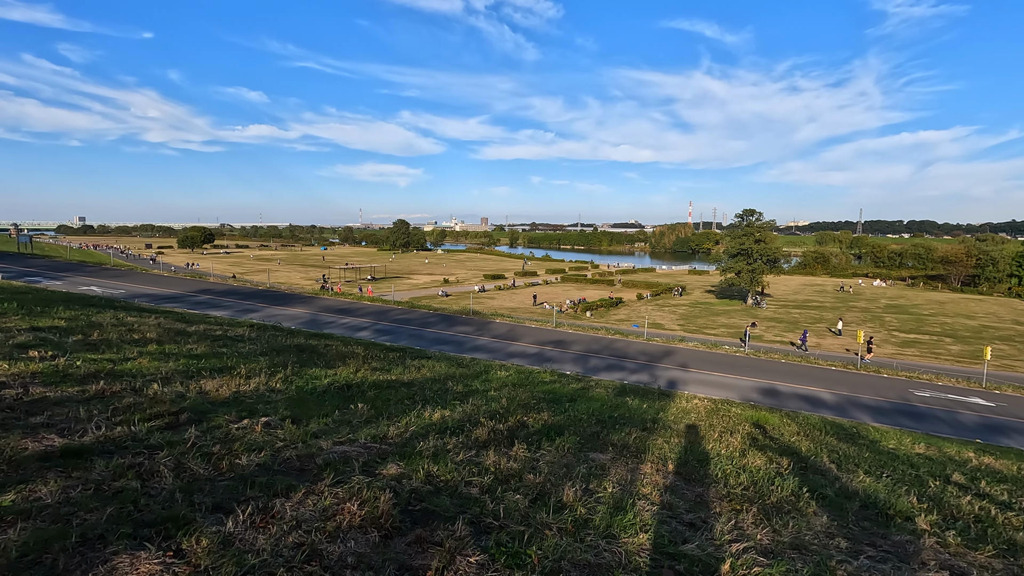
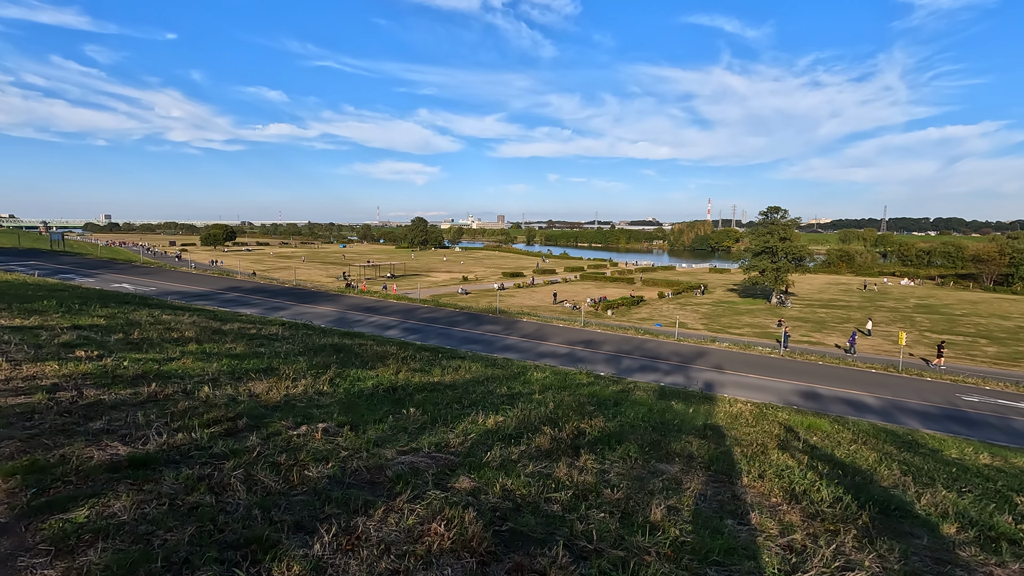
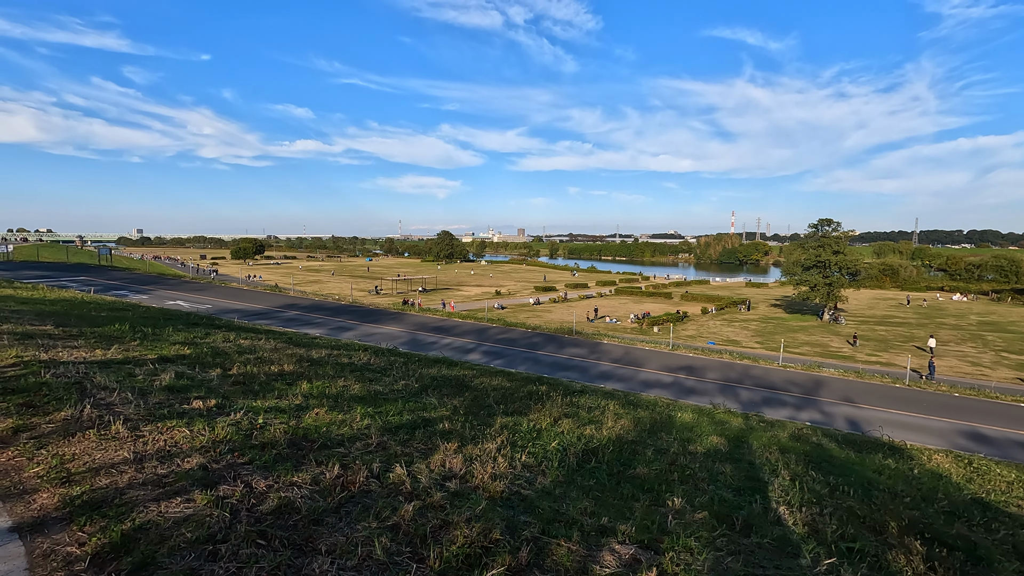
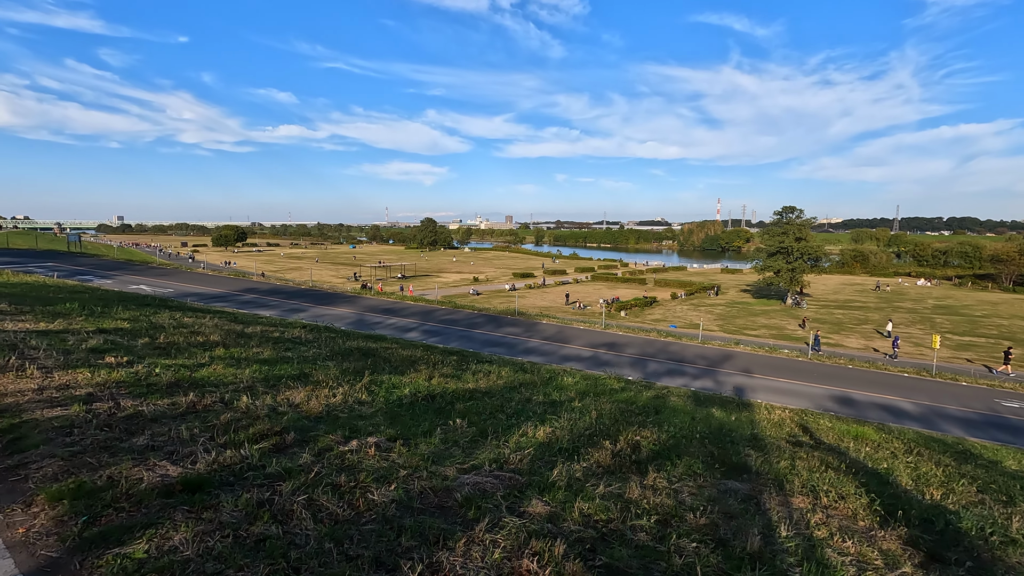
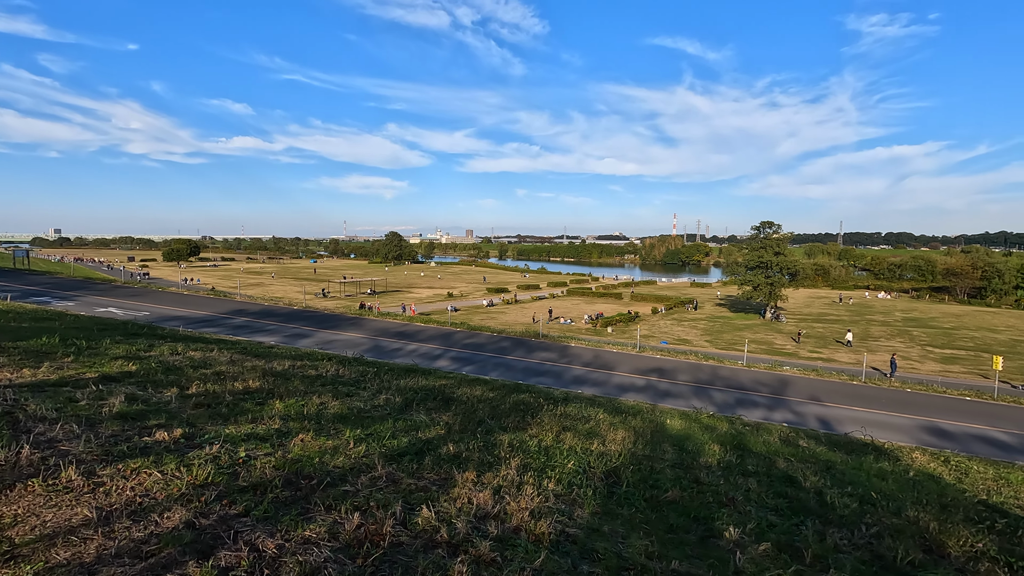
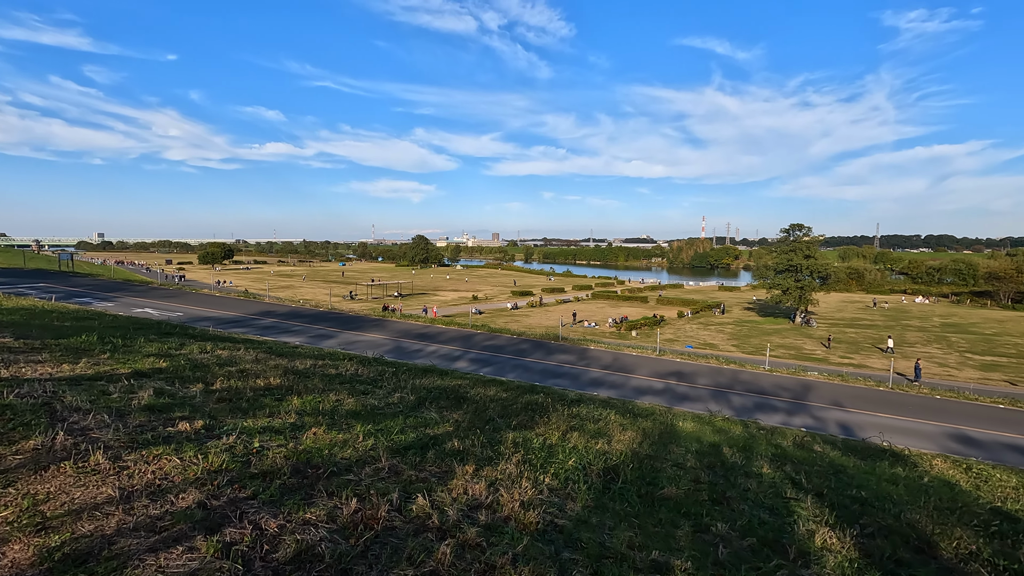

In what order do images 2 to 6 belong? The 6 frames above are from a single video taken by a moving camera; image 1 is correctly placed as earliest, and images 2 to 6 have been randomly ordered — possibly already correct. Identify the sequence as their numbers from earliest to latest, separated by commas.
2, 4, 3, 6, 5
